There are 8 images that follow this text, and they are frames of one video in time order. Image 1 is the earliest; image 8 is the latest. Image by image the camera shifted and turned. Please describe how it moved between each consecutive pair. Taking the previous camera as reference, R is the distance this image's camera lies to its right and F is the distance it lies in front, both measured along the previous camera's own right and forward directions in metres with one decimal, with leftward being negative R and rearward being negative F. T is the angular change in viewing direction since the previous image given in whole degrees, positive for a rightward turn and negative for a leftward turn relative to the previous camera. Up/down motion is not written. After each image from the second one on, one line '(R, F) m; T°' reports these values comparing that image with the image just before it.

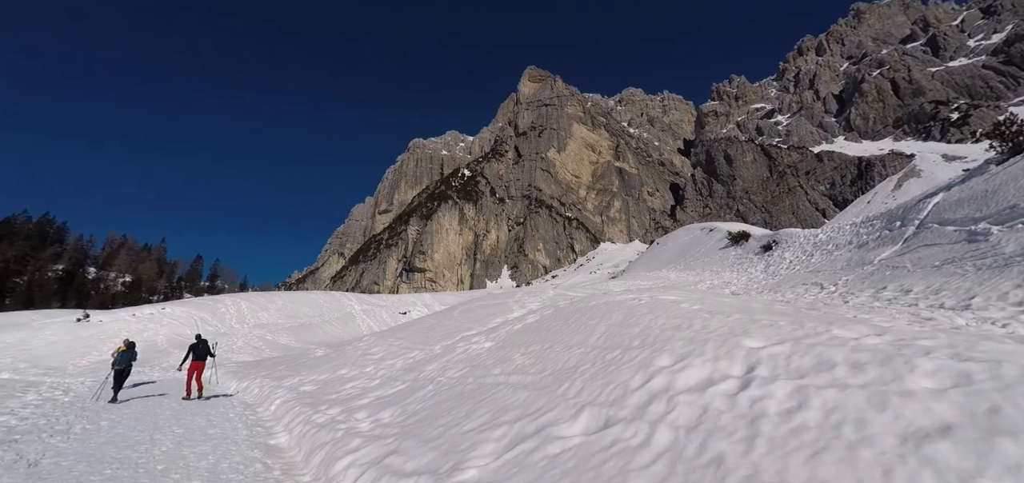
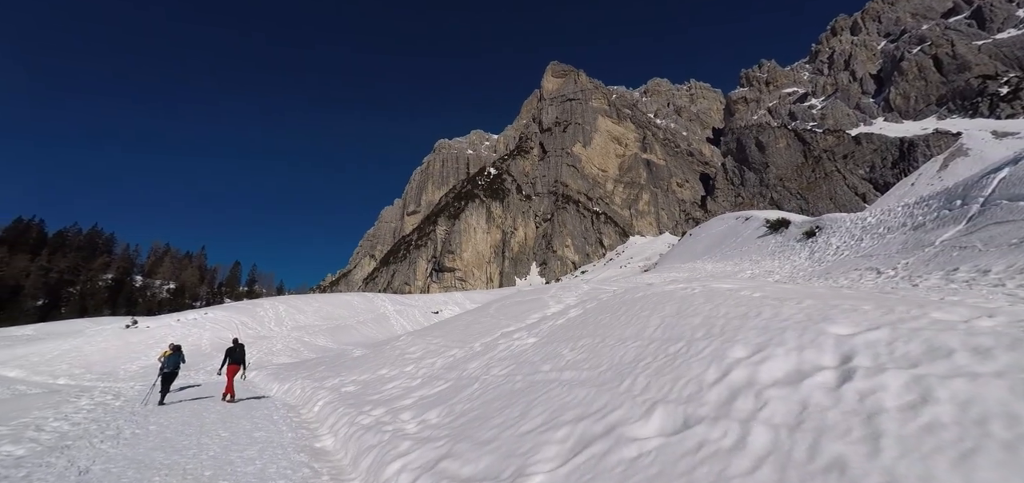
(-0.3, +0.4) m; -3°
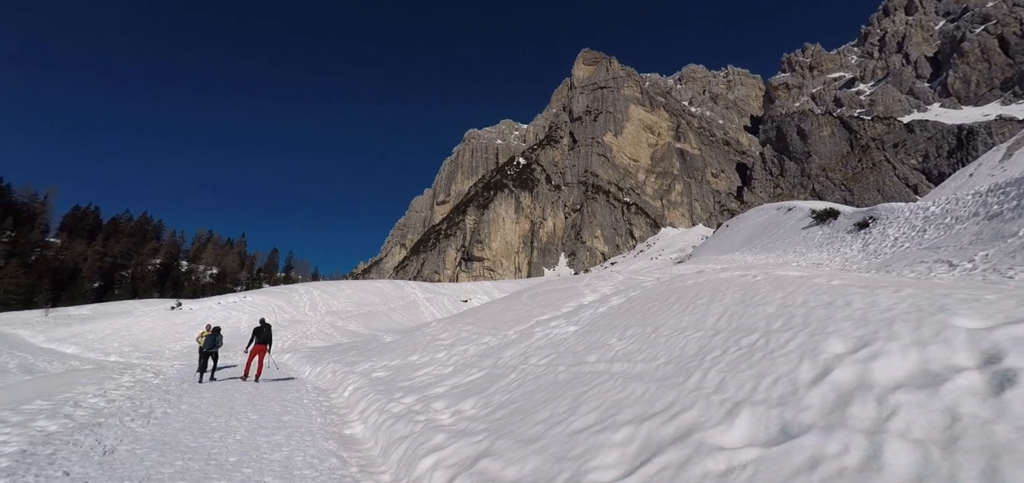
(-0.2, +0.7) m; -3°
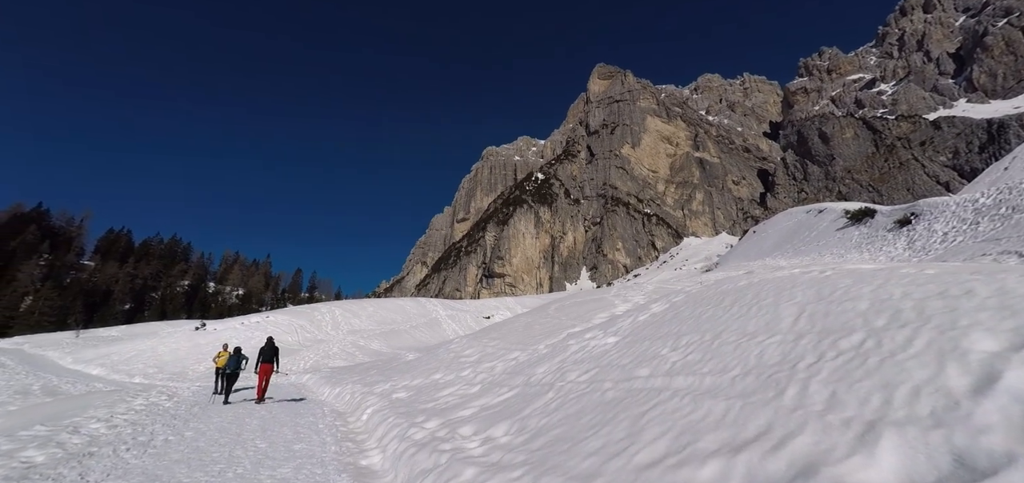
(-0.2, +1.0) m; -2°
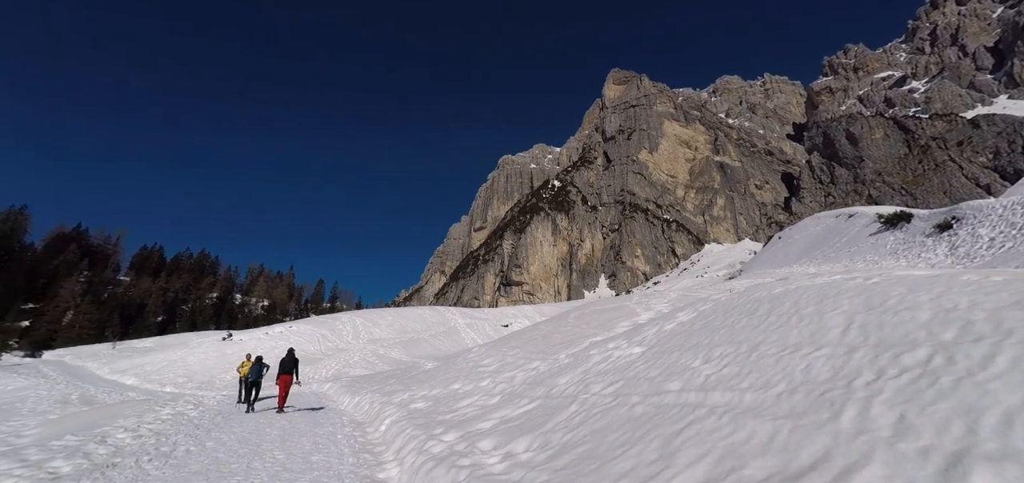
(0.0, +0.3) m; -2°
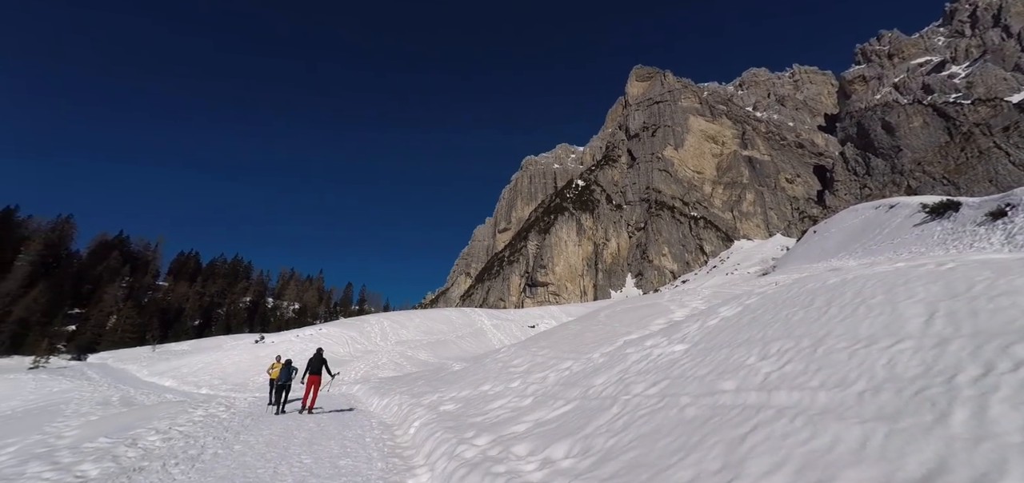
(-0.1, +0.4) m; -3°
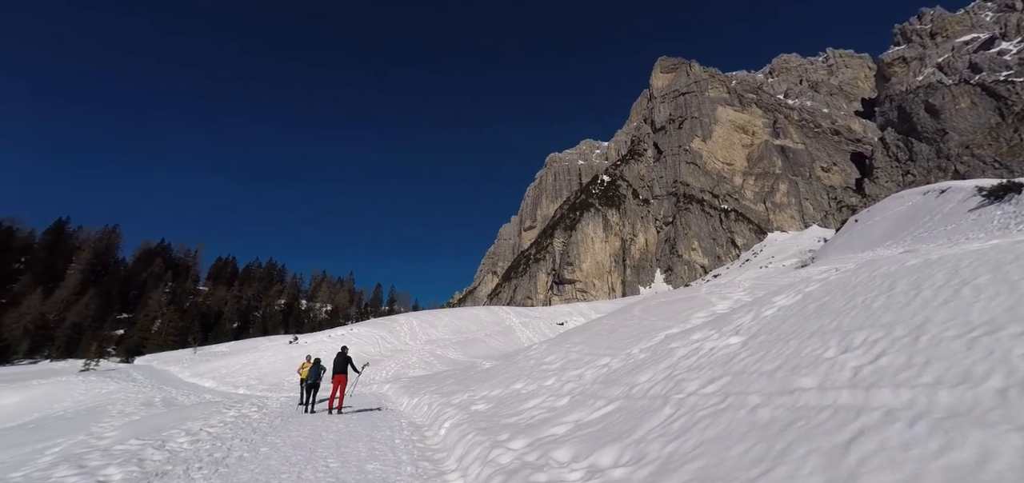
(-0.1, +0.7) m; -3°
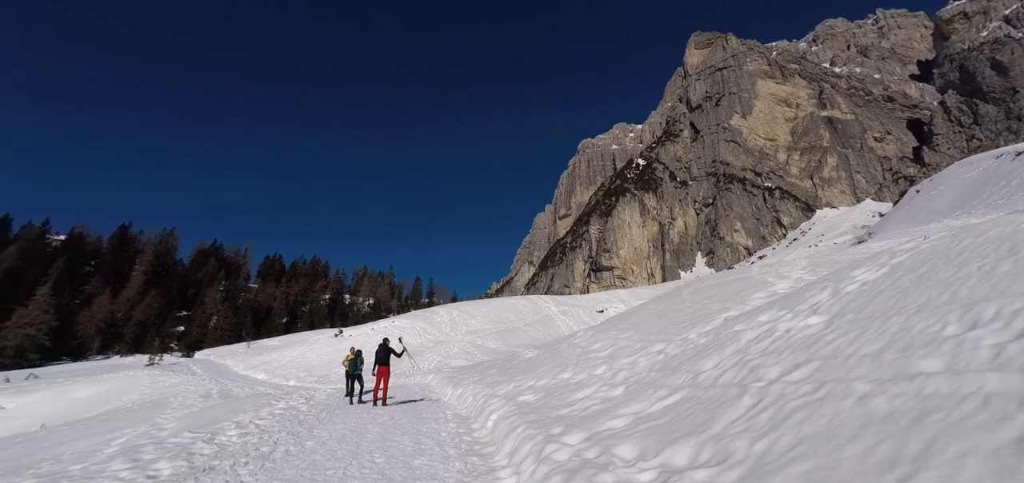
(-0.2, +0.6) m; -4°
